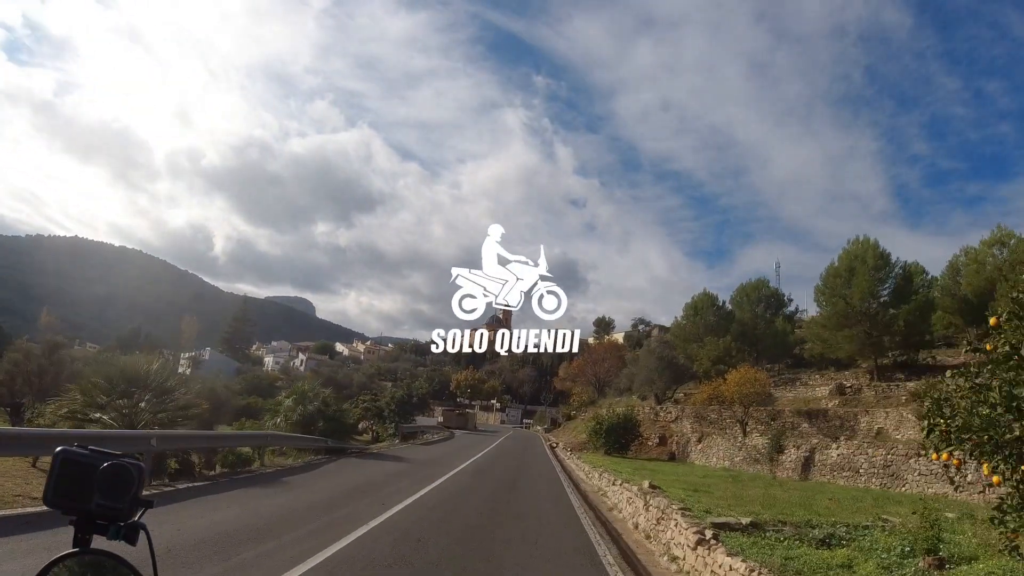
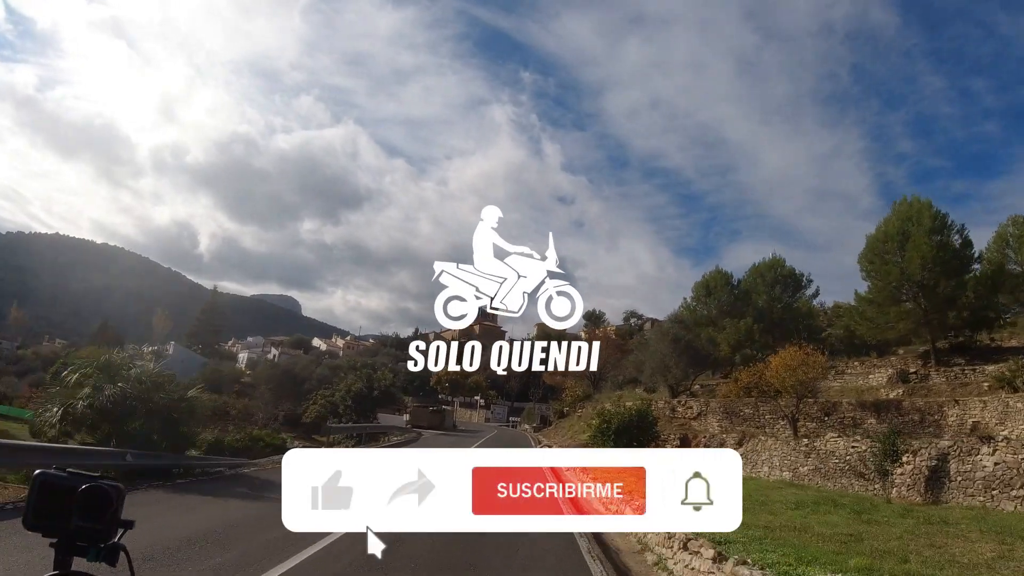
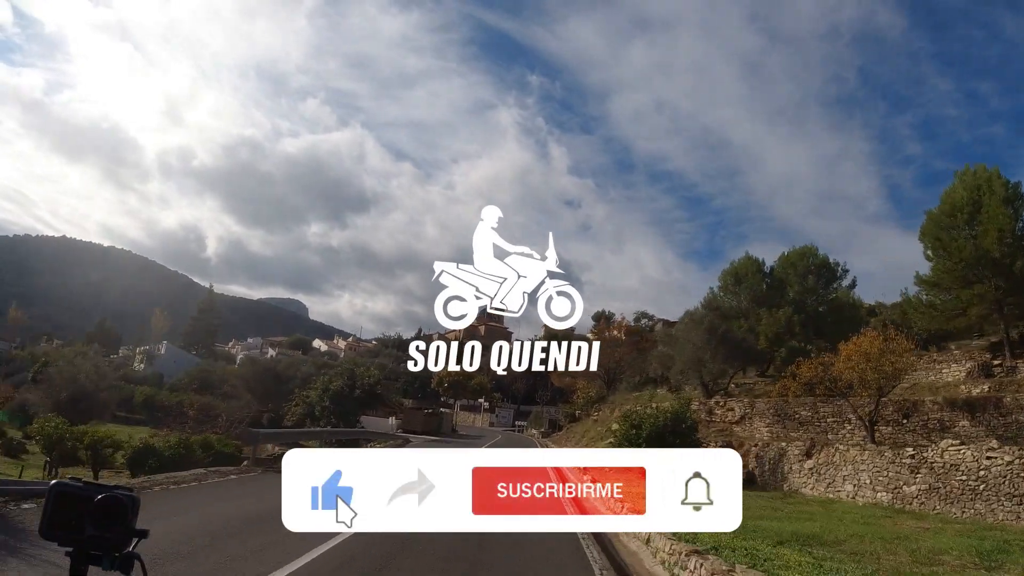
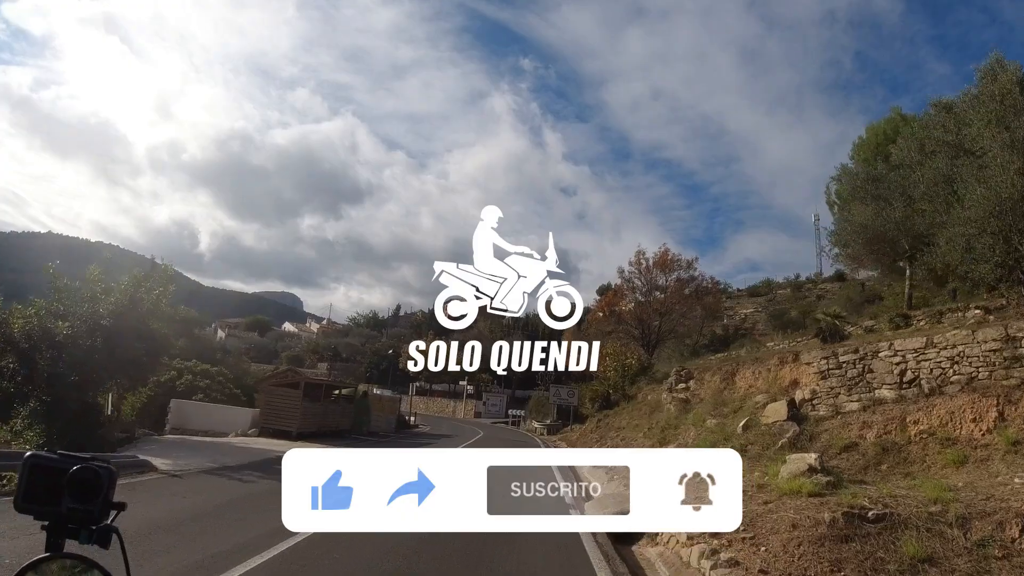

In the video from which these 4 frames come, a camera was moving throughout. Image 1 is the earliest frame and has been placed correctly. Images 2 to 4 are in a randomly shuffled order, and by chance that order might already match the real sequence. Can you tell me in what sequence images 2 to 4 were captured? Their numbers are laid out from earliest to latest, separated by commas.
2, 3, 4
